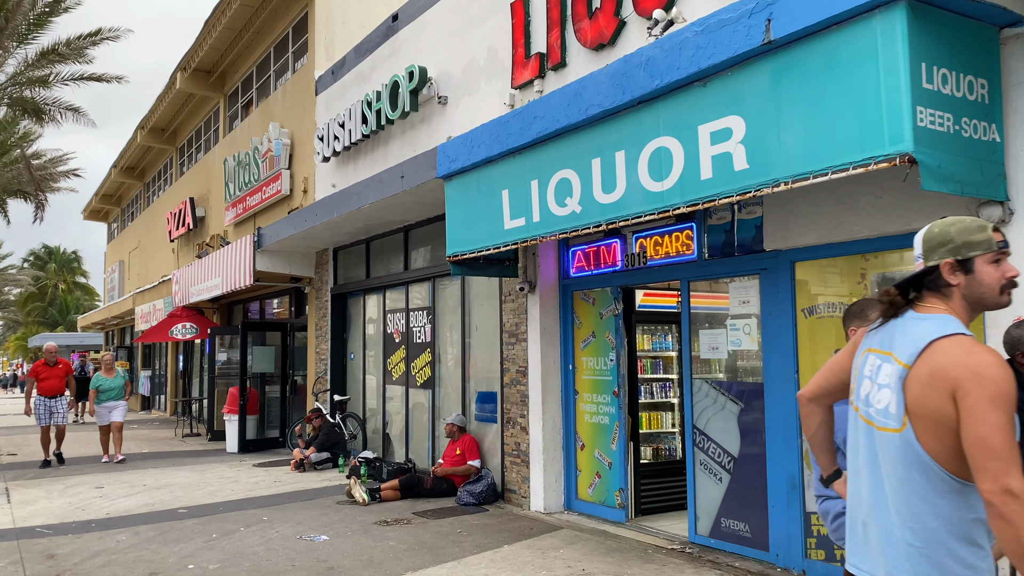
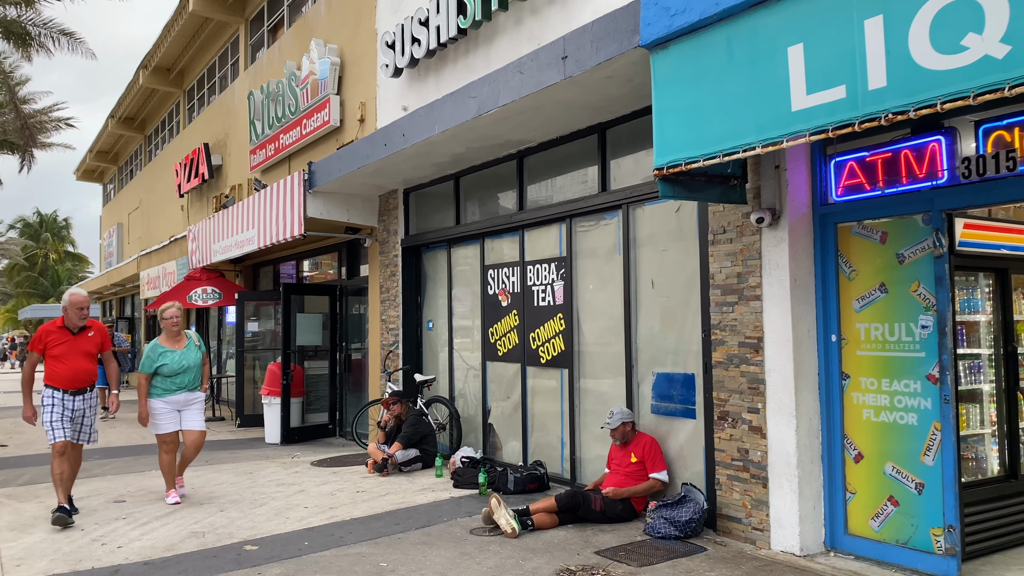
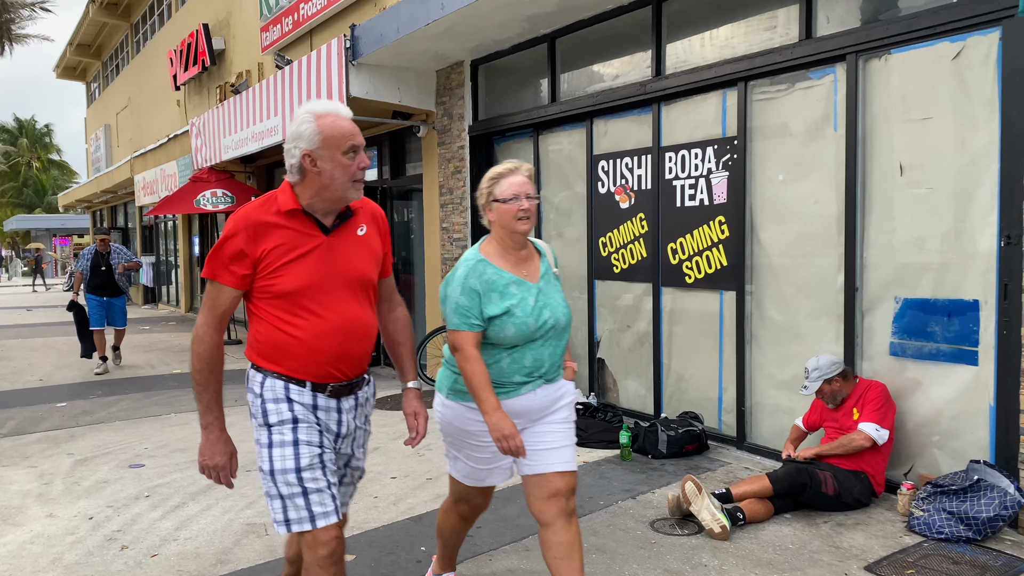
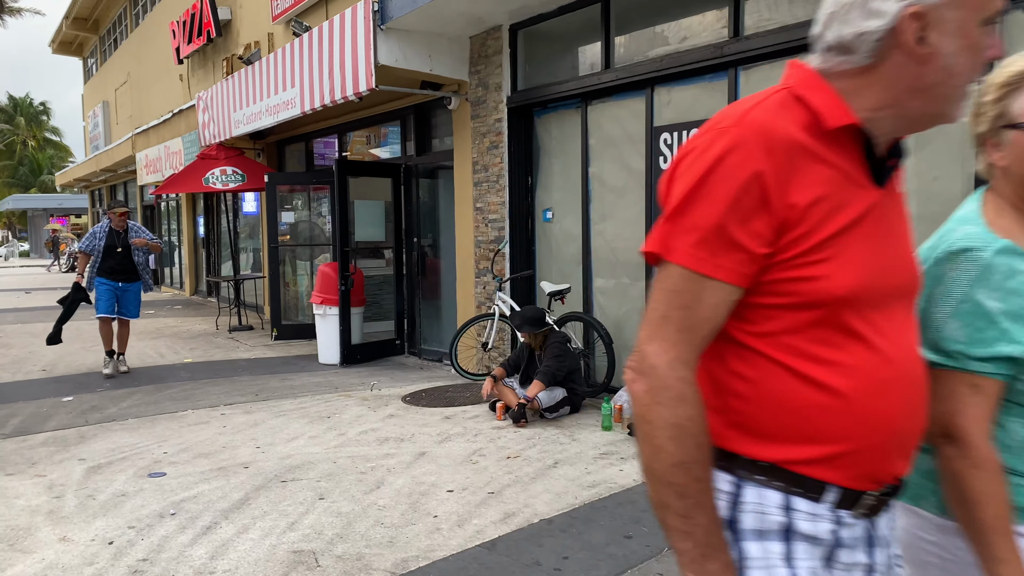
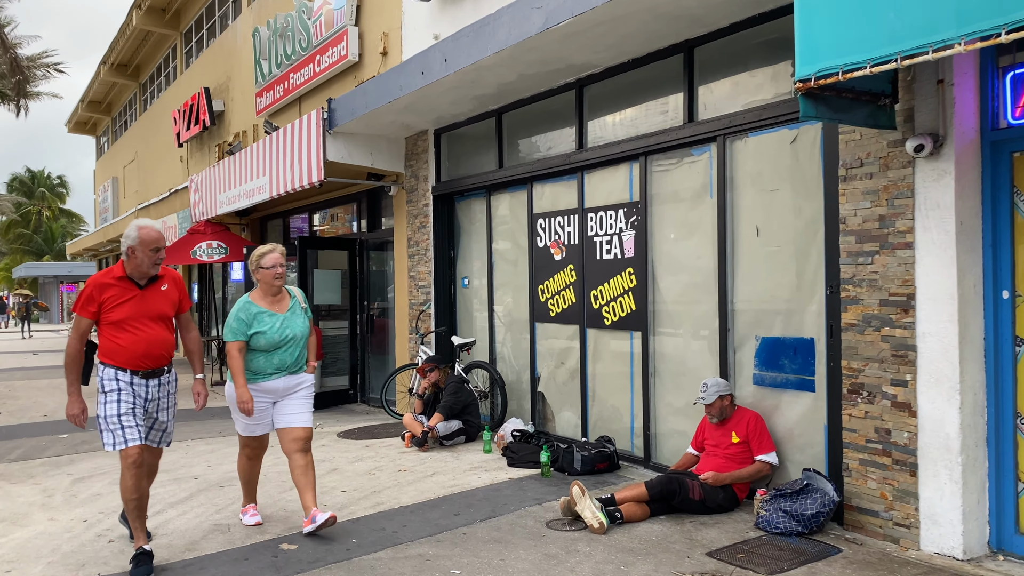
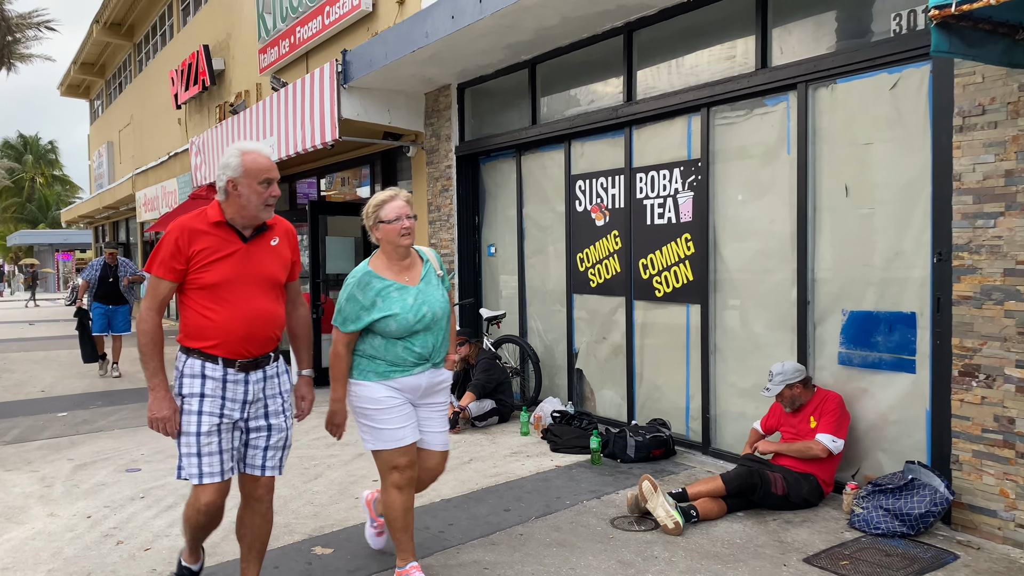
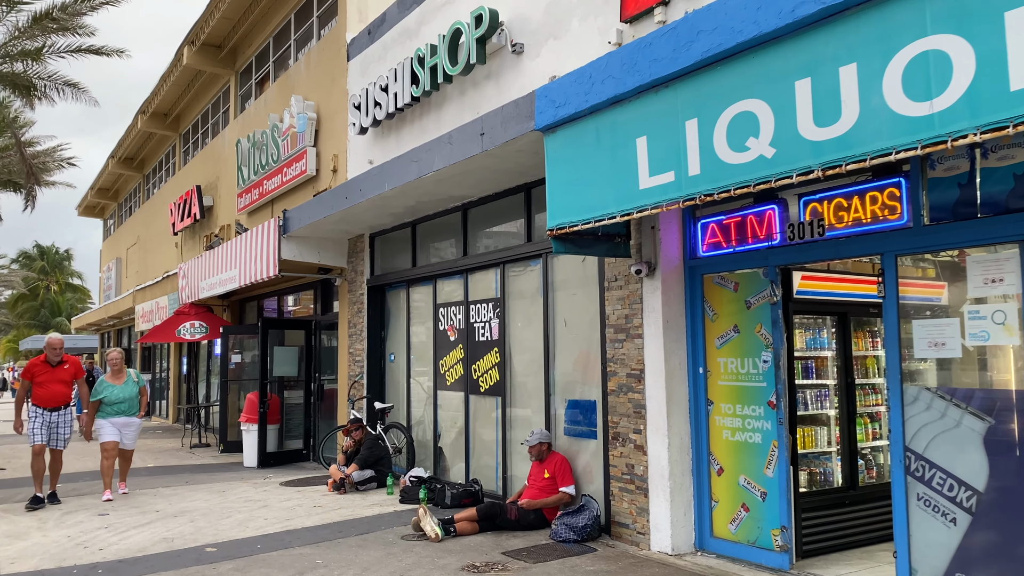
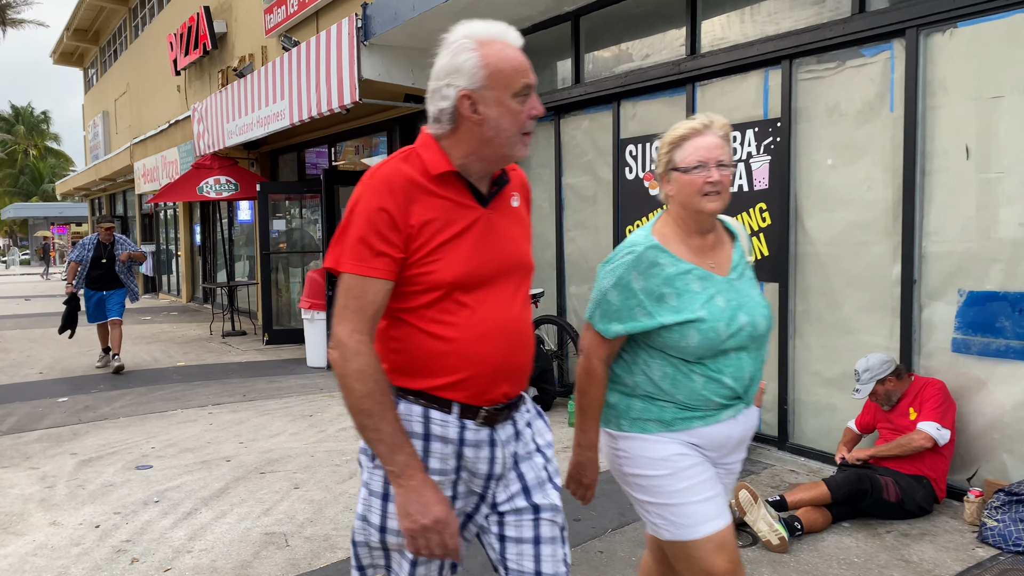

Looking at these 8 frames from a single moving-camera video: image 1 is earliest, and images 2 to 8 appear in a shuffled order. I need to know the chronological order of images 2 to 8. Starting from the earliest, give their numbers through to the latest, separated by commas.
7, 2, 5, 6, 3, 8, 4
